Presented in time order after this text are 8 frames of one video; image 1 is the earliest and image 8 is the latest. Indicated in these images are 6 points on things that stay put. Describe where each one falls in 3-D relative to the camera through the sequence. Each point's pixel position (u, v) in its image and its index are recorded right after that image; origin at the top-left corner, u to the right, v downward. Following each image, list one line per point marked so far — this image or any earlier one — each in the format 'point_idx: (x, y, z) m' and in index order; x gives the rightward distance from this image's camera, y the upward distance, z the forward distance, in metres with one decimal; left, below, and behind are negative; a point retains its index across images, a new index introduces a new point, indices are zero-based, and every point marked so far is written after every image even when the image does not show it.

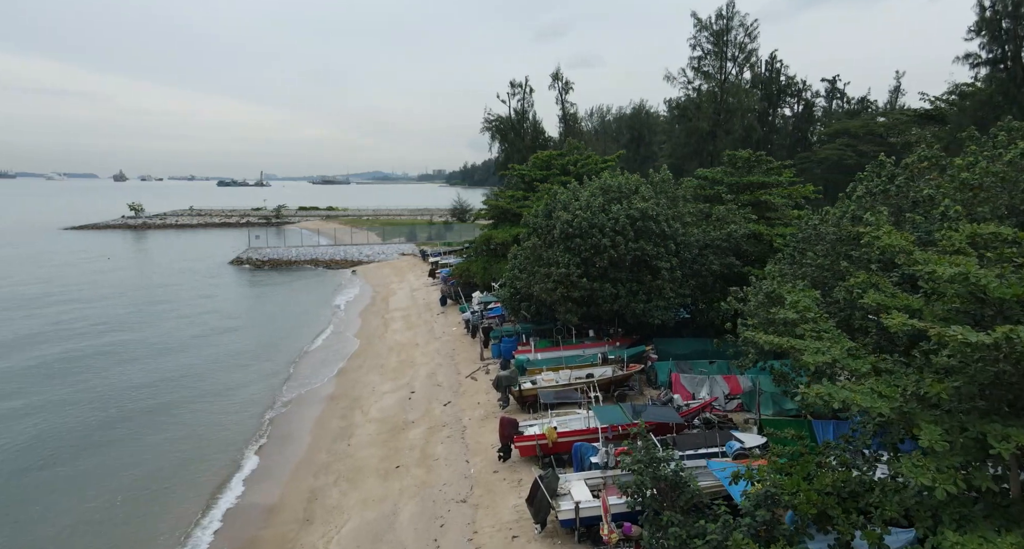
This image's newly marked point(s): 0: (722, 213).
0: (+7.5, +2.2, +19.7) m
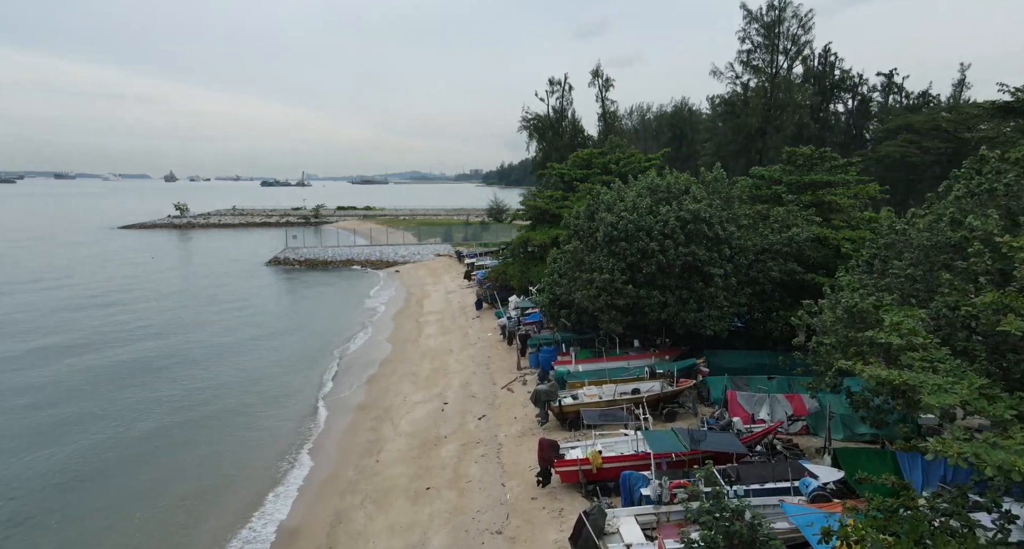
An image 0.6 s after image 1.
0: (+8.8, +1.9, +18.1) m
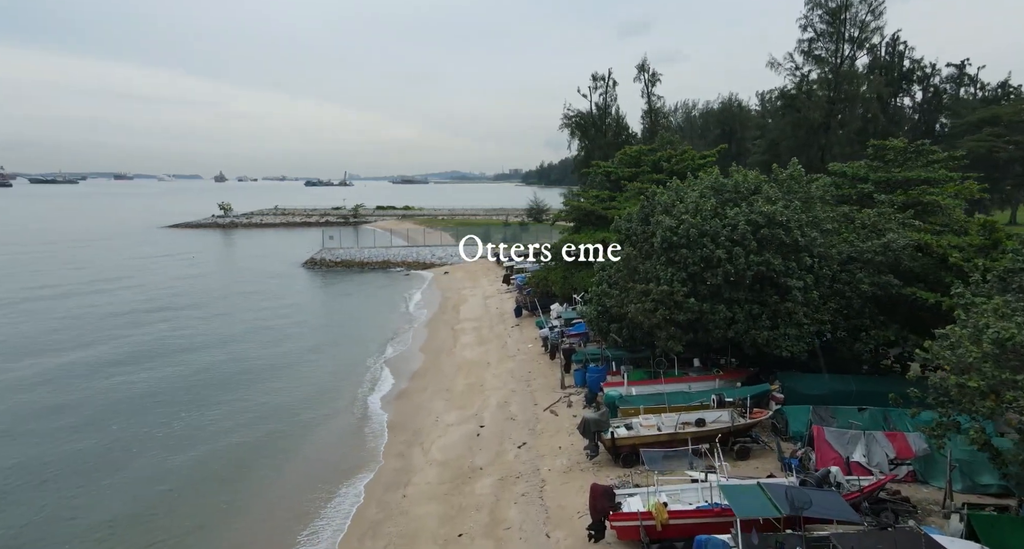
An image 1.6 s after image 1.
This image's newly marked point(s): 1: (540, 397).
0: (+10.1, +1.6, +15.6) m
1: (+0.9, -3.9, +17.7) m
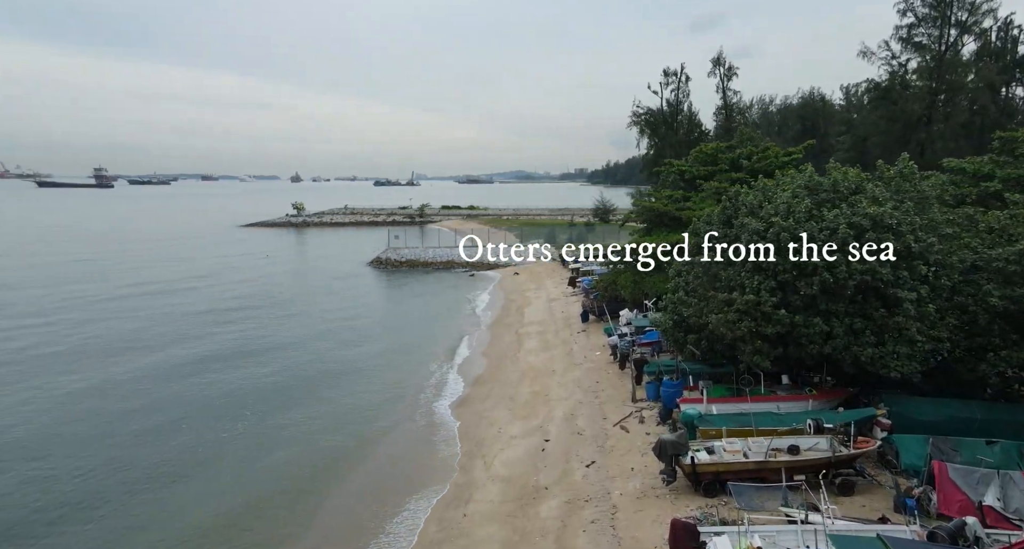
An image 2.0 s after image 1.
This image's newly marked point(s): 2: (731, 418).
0: (+11.9, +1.3, +13.5) m
1: (+2.9, -4.1, +16.6) m
2: (+5.2, -3.4, +13.2) m
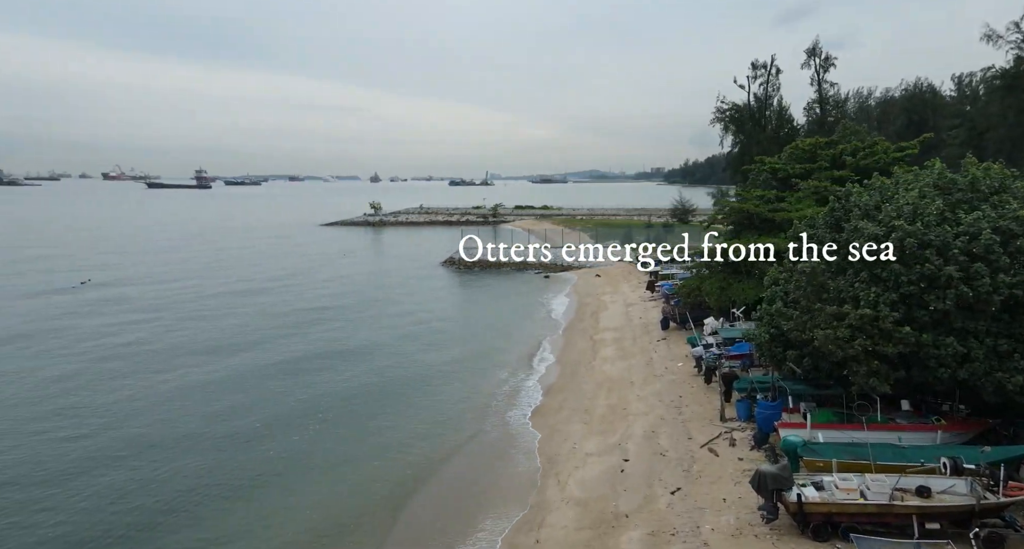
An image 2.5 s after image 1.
0: (+13.6, +1.0, +11.0) m
1: (+5.0, -4.3, +15.2) m
2: (+6.8, -3.6, +11.6) m
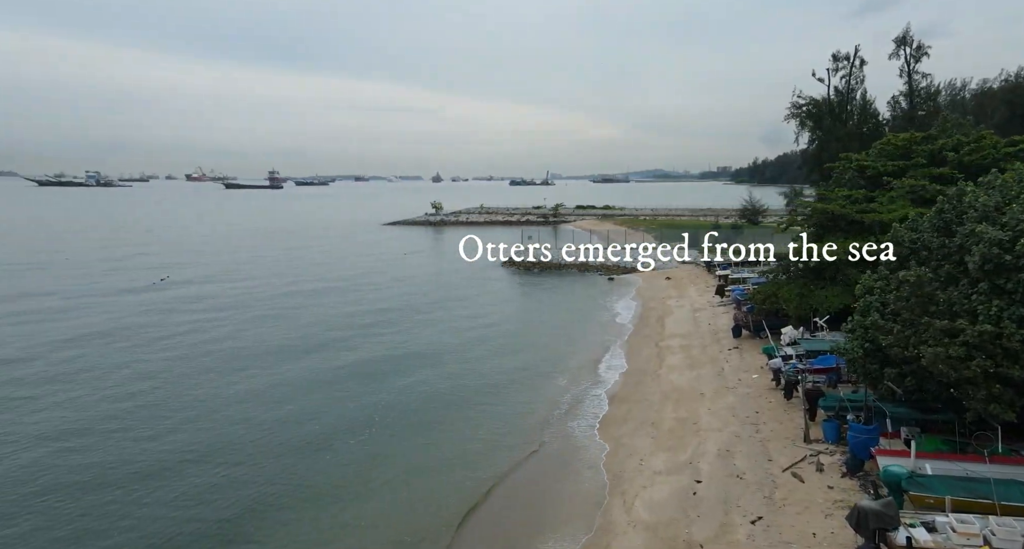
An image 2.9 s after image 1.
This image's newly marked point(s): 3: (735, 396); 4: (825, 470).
0: (+14.8, +0.7, +8.8) m
1: (+6.6, -4.4, +14.0) m
2: (+8.0, -3.8, +10.1) m
3: (+7.3, -3.9, +18.2) m
4: (+7.1, -4.4, +12.6) m
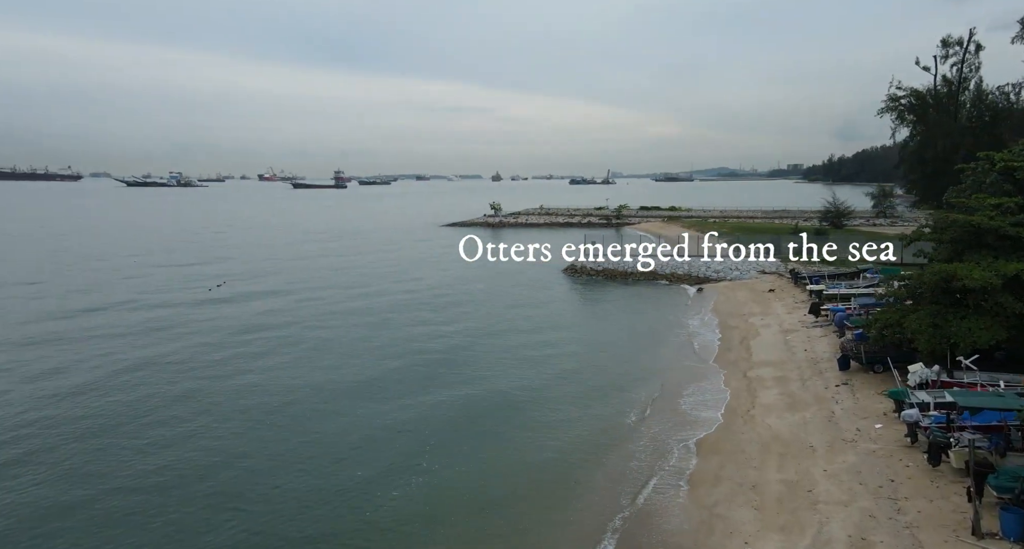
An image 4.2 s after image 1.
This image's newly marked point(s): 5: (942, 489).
0: (+15.7, -0.2, +4.6) m
1: (+8.0, -5.2, +10.6) m
2: (+9.0, -4.6, +6.6) m
3: (+9.1, -4.7, +14.7) m
4: (+8.3, -5.2, +9.2) m
5: (+9.5, -4.8, +12.4) m
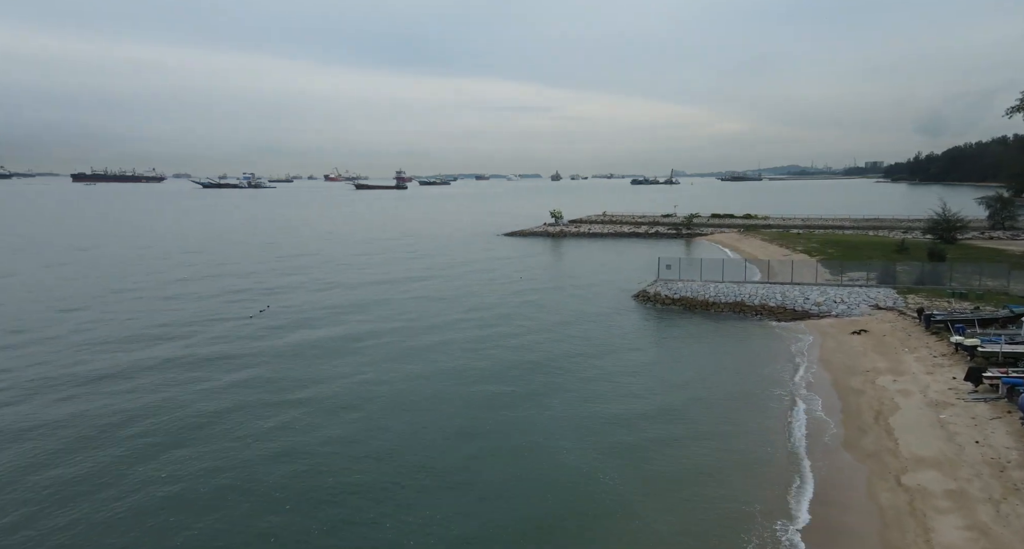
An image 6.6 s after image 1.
0: (+16.1, -2.5, -1.7) m
1: (+8.9, -7.3, +5.0) m
2: (+9.6, -6.8, +0.9) m
3: (+10.5, -6.8, +9.0) m
4: (+9.2, -7.3, +3.6) m
5: (+10.7, -6.9, +6.7) m
